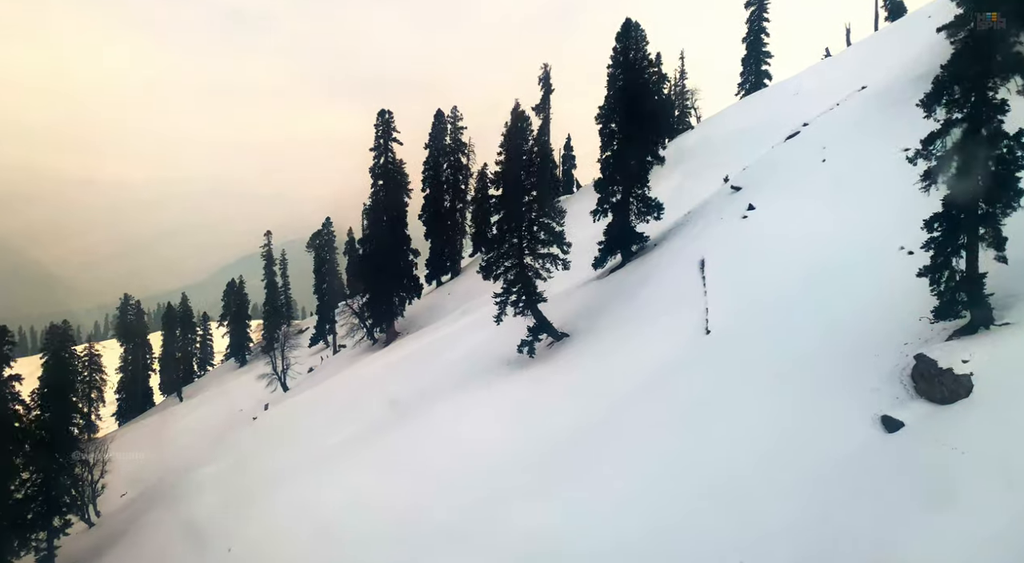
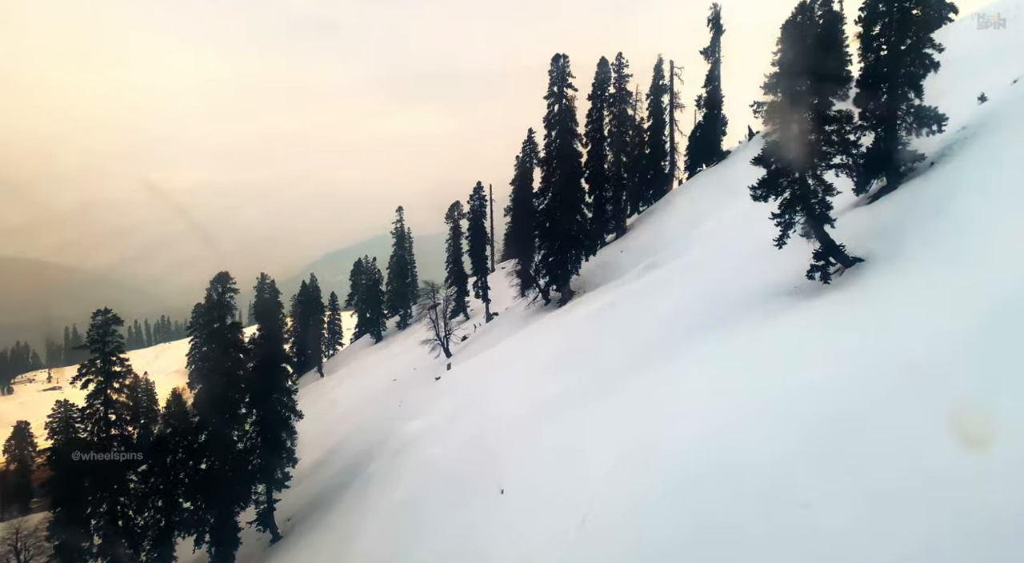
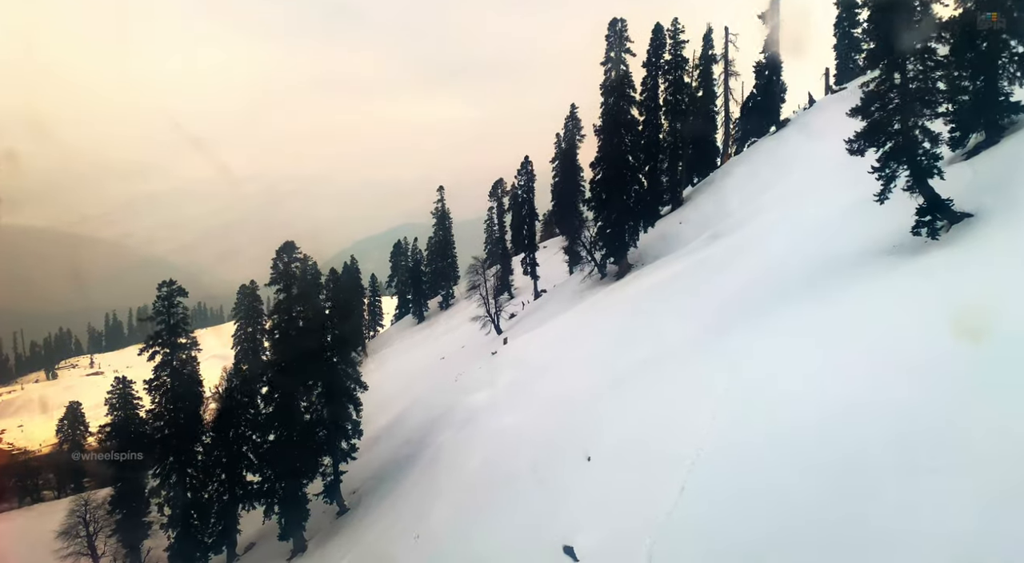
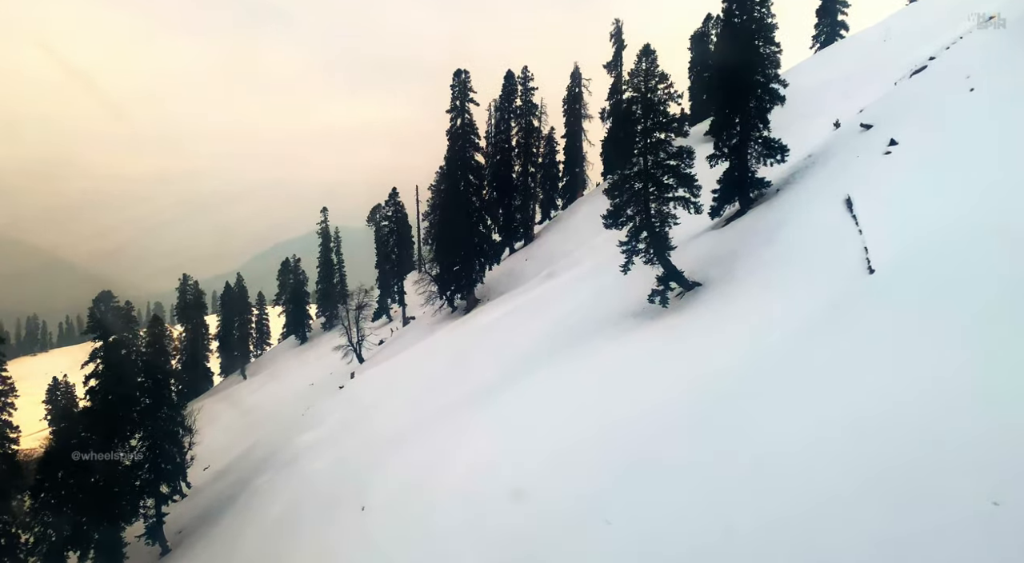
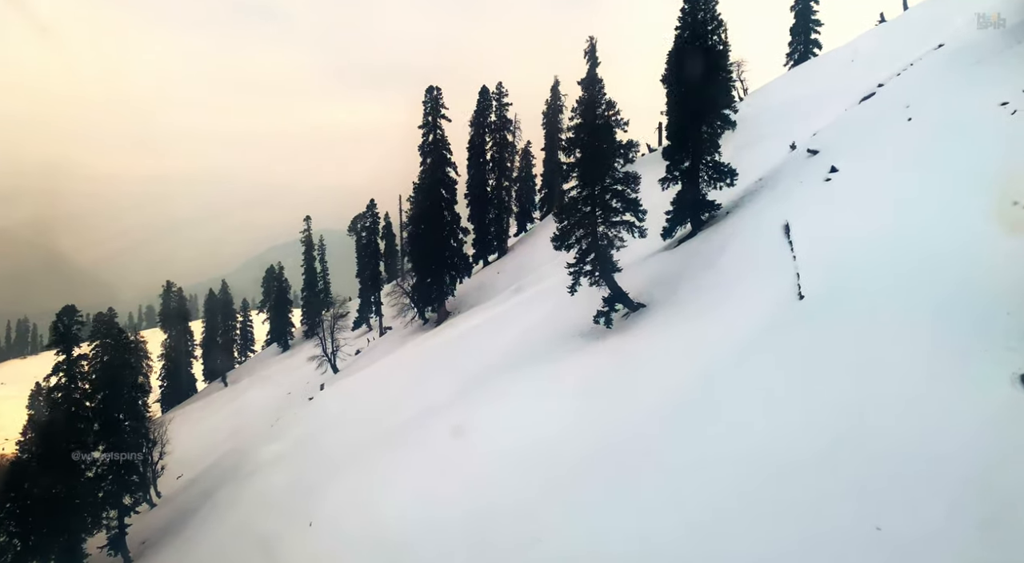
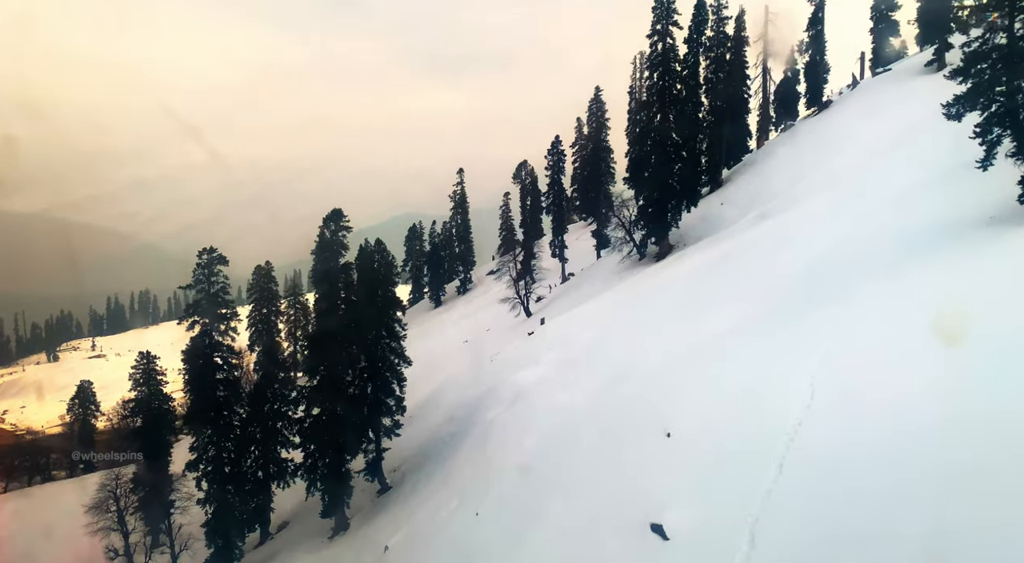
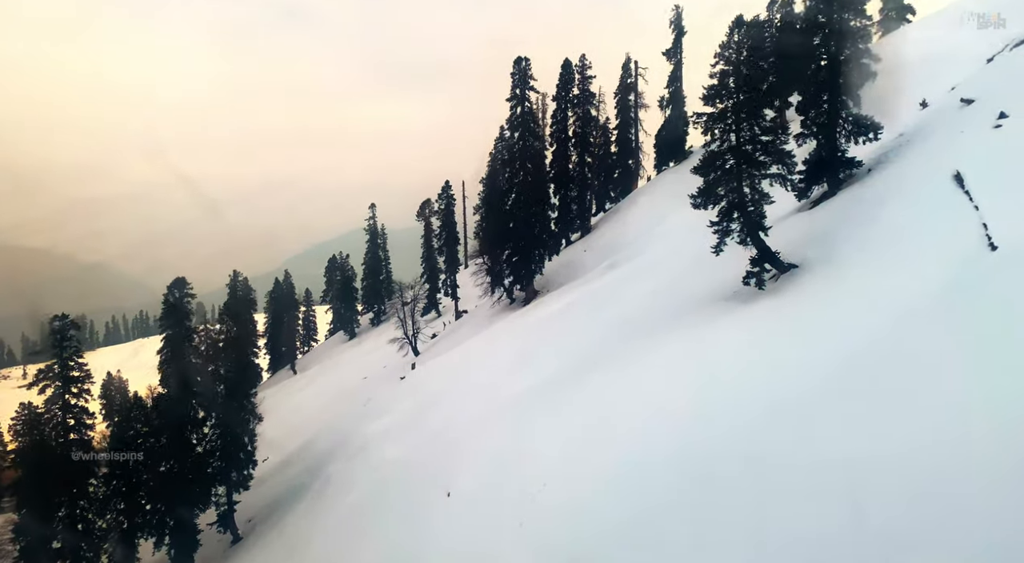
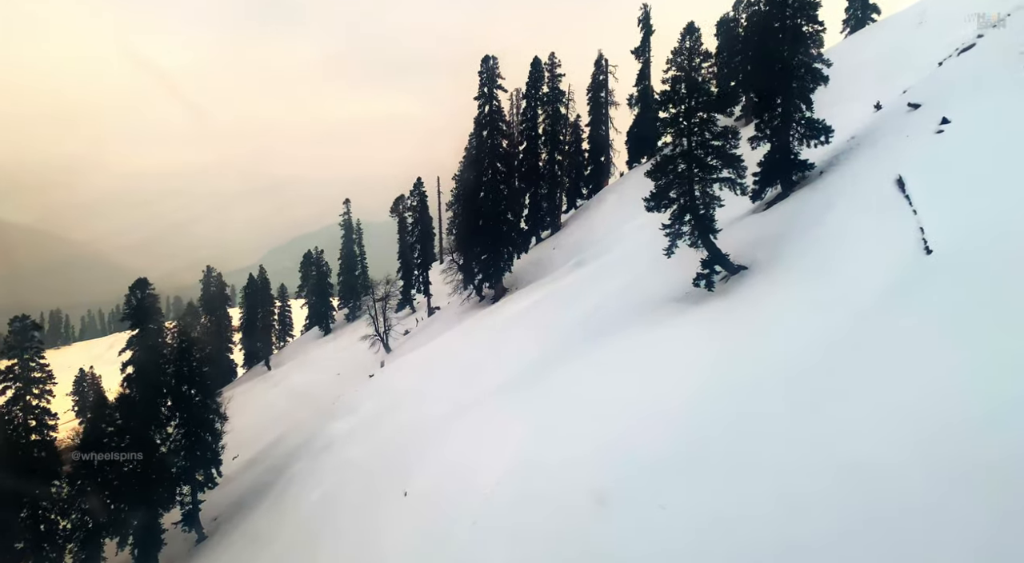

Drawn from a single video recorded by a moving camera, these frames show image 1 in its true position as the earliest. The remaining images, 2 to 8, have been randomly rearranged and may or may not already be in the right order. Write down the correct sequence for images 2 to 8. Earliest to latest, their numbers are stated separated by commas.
5, 4, 8, 7, 2, 3, 6
